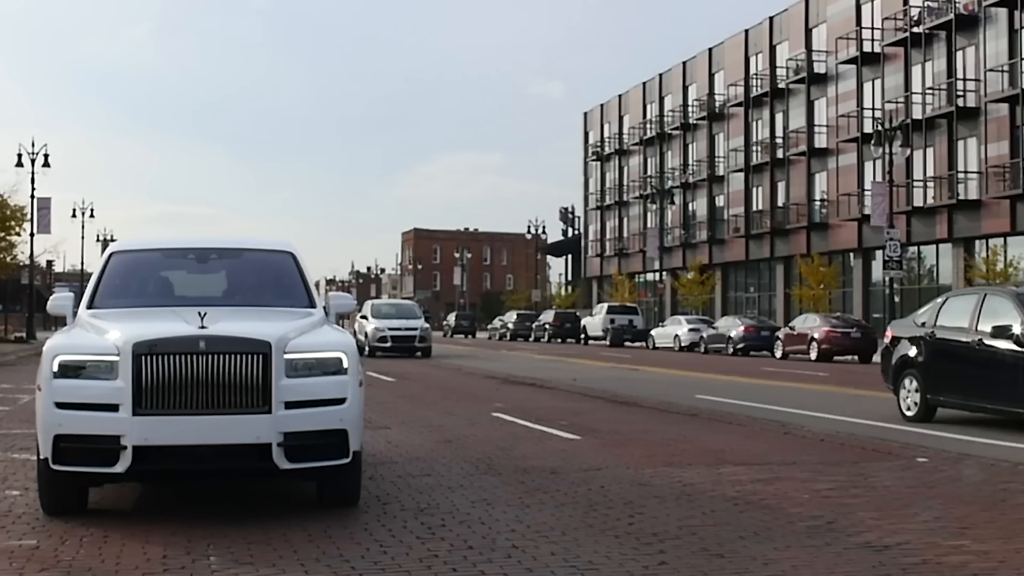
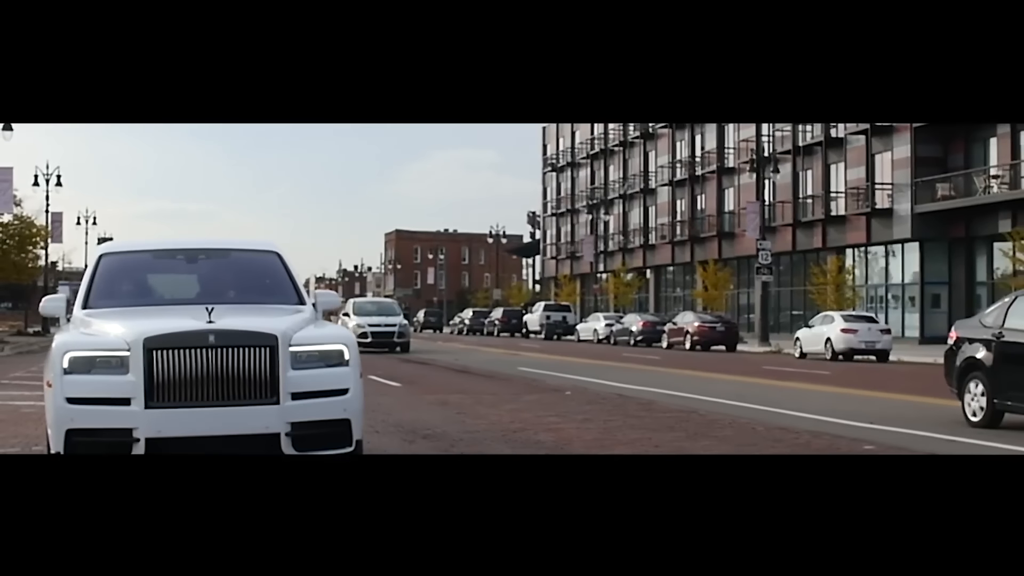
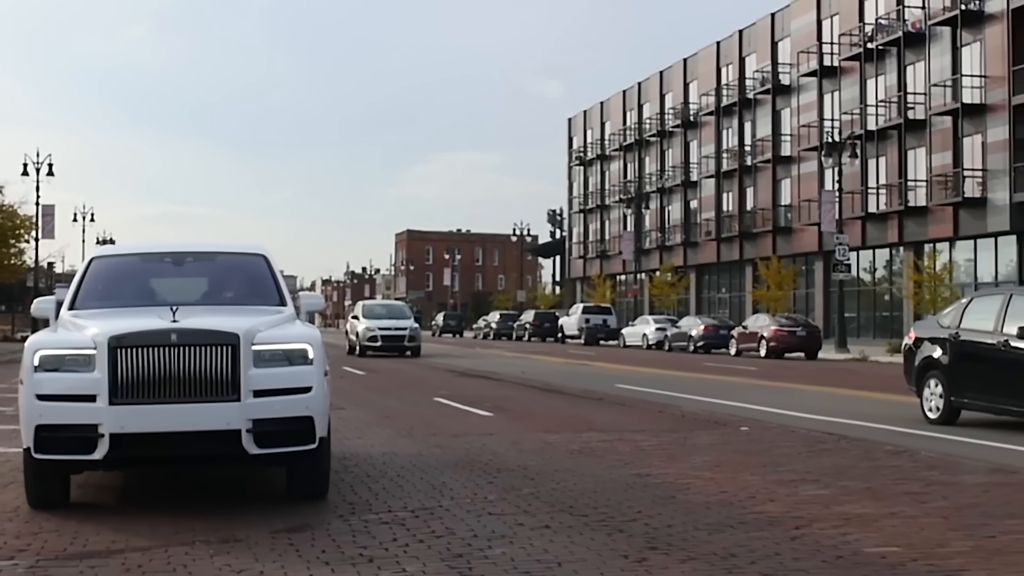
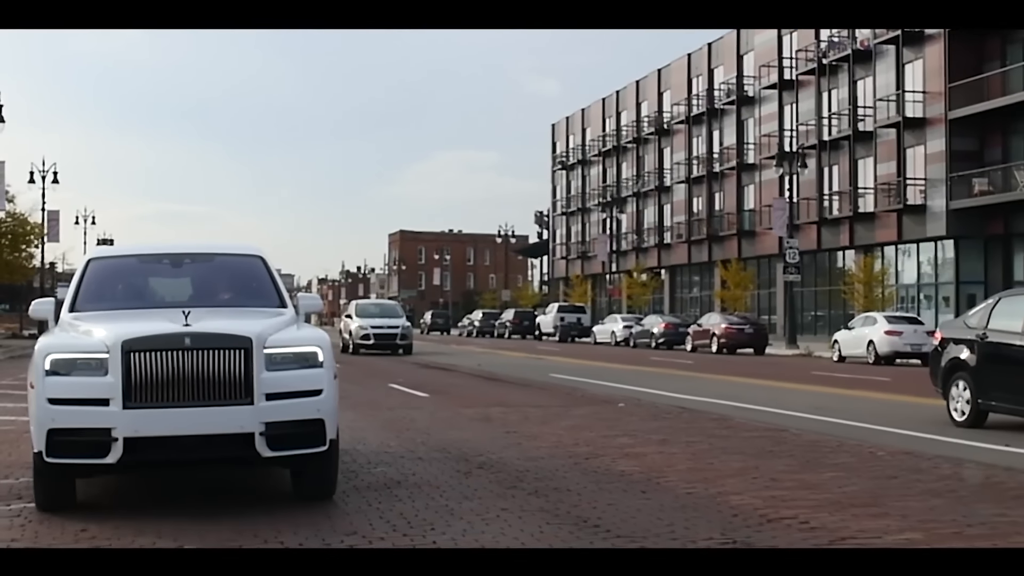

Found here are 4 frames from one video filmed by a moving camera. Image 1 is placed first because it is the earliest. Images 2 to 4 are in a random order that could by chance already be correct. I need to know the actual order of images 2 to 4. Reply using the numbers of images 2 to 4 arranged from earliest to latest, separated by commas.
3, 4, 2
